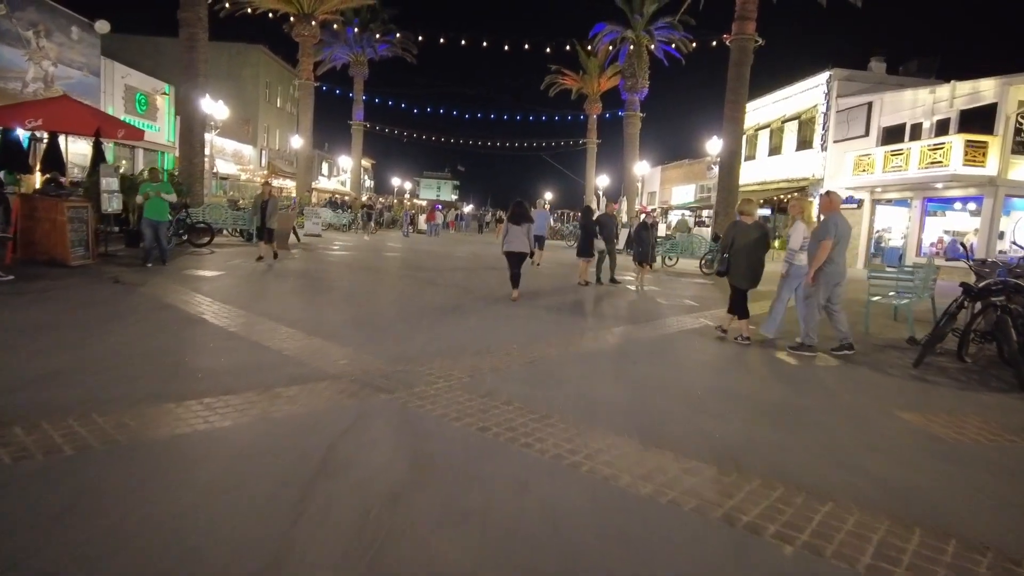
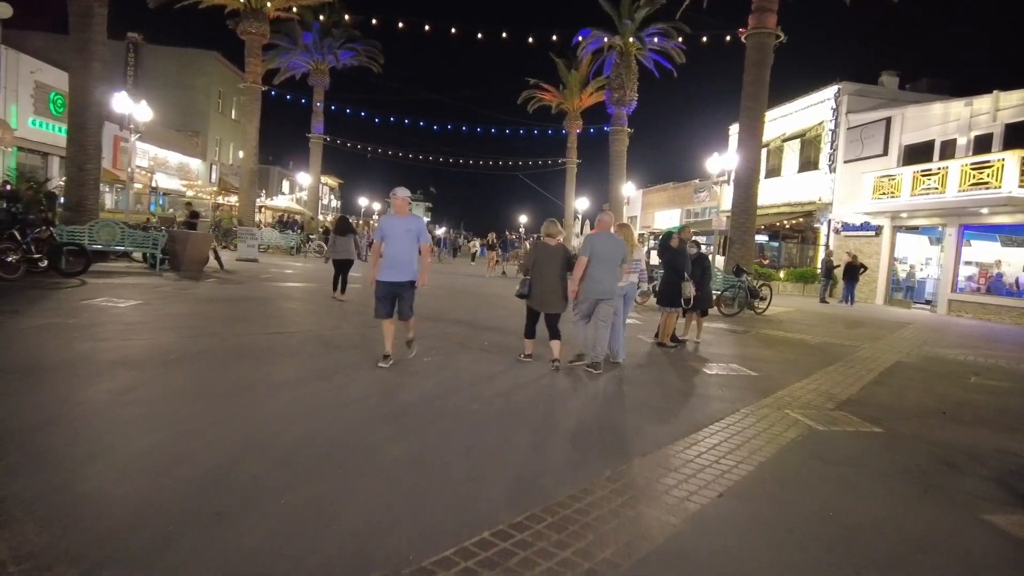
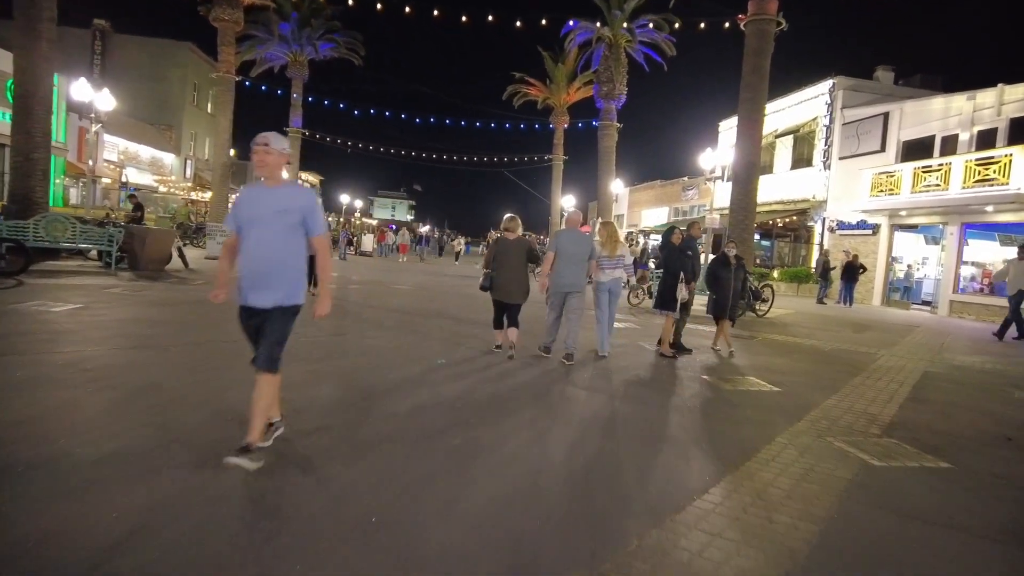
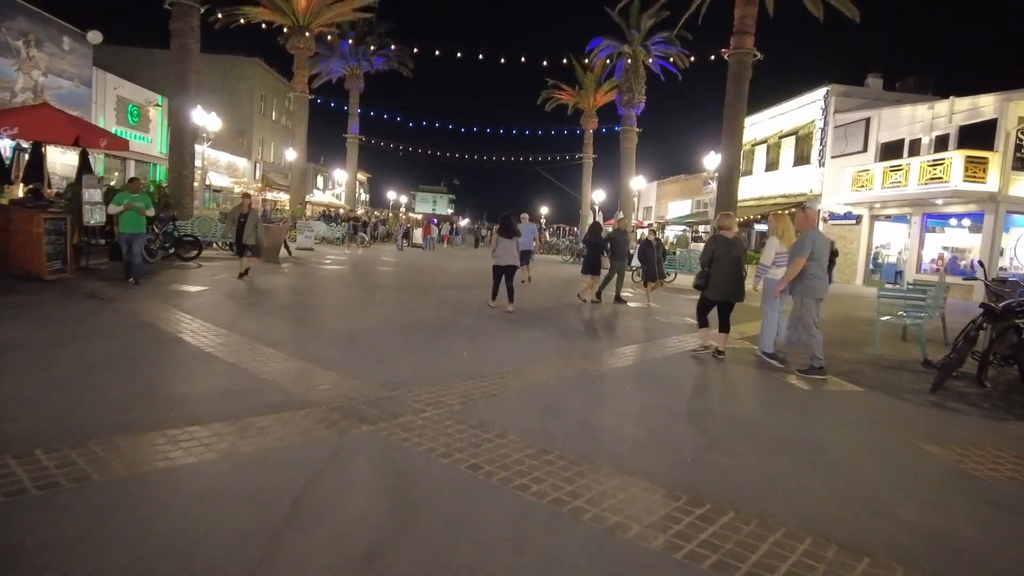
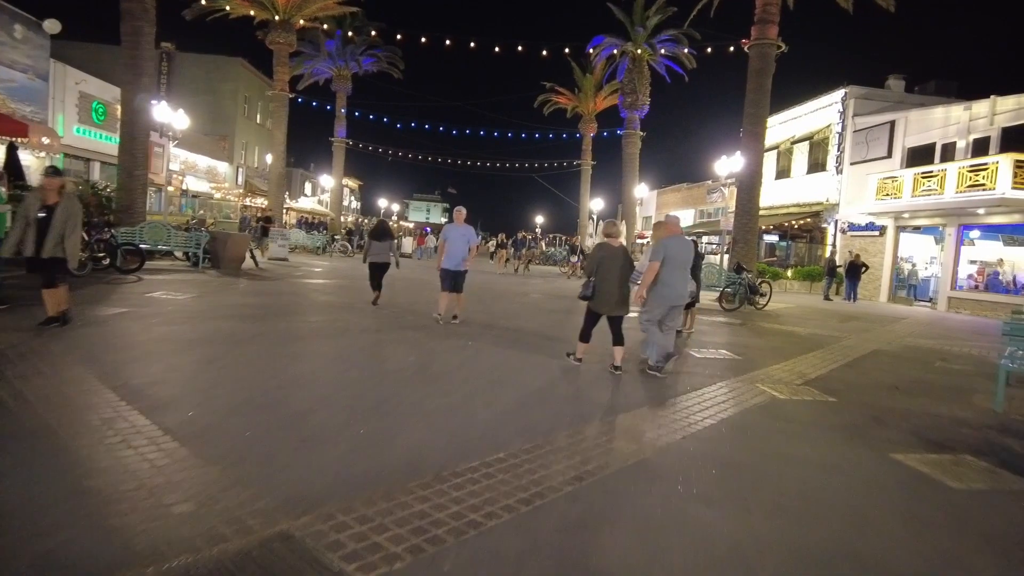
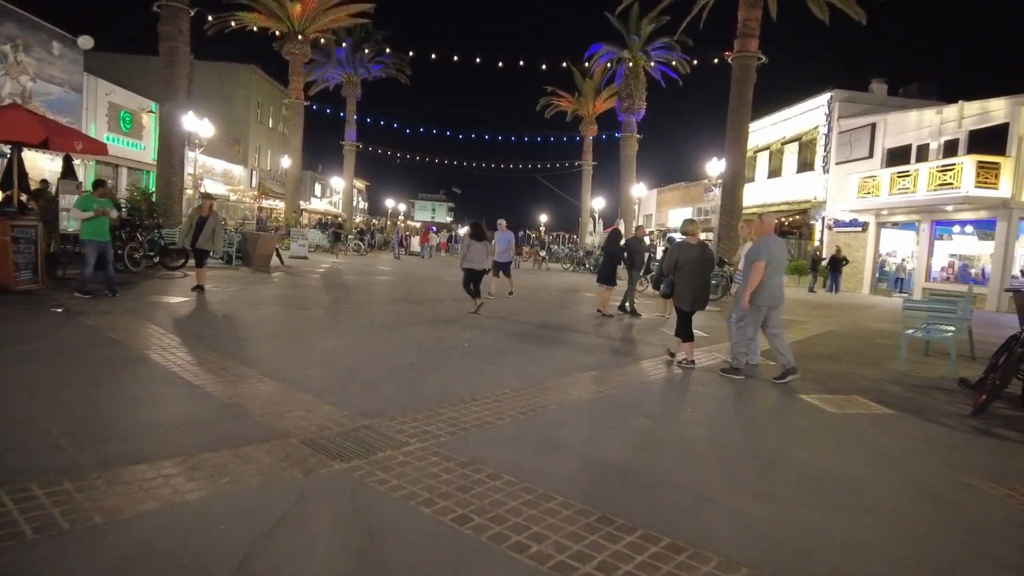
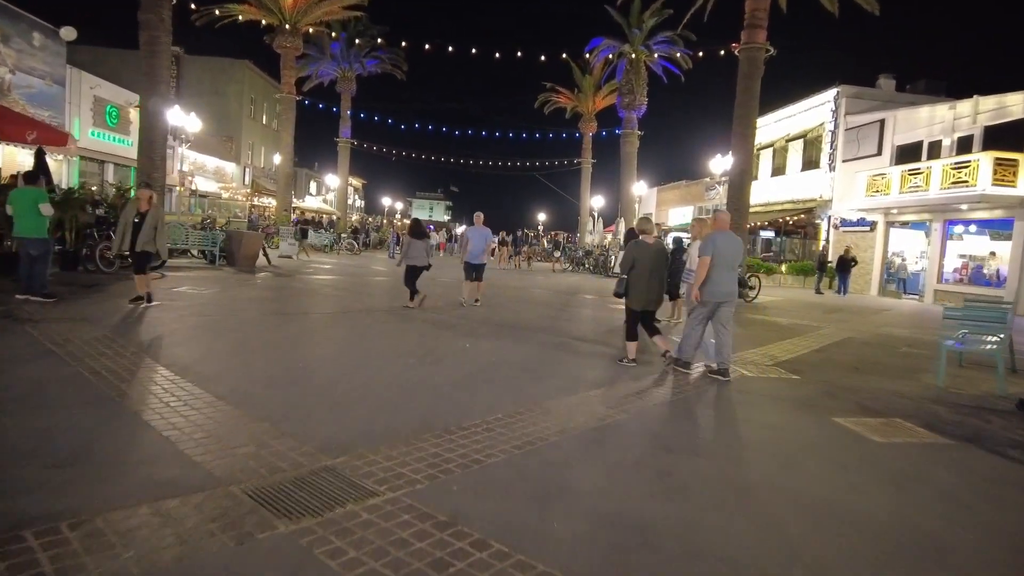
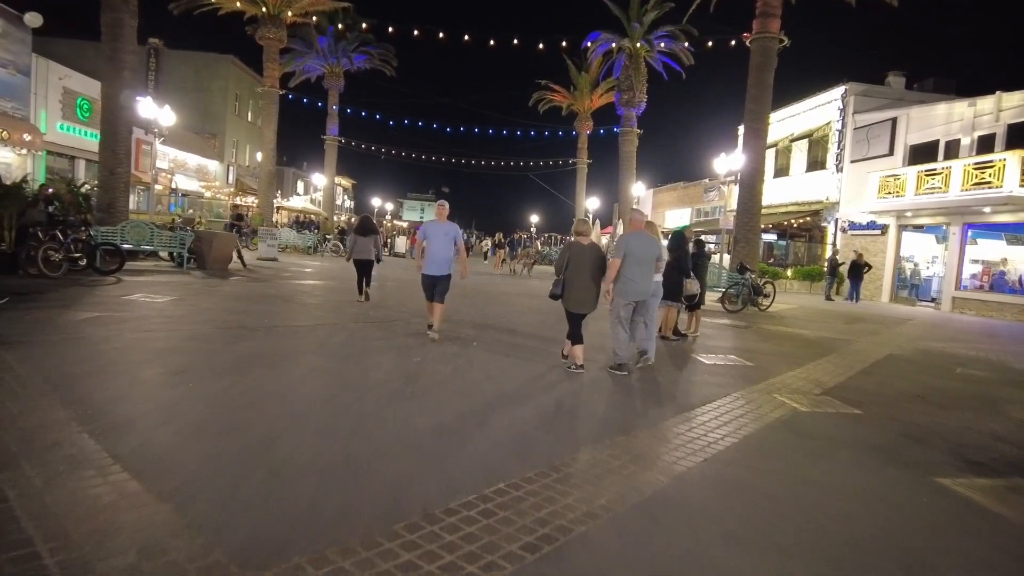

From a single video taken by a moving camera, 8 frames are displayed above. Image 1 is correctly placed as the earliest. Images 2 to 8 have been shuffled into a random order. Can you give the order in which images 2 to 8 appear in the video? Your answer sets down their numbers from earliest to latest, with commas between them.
4, 6, 7, 5, 8, 2, 3
